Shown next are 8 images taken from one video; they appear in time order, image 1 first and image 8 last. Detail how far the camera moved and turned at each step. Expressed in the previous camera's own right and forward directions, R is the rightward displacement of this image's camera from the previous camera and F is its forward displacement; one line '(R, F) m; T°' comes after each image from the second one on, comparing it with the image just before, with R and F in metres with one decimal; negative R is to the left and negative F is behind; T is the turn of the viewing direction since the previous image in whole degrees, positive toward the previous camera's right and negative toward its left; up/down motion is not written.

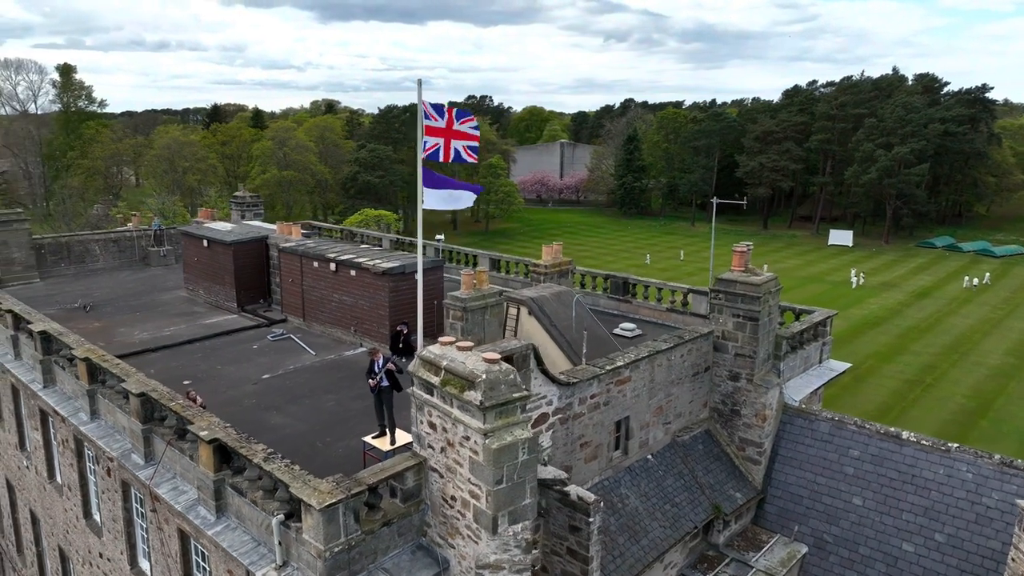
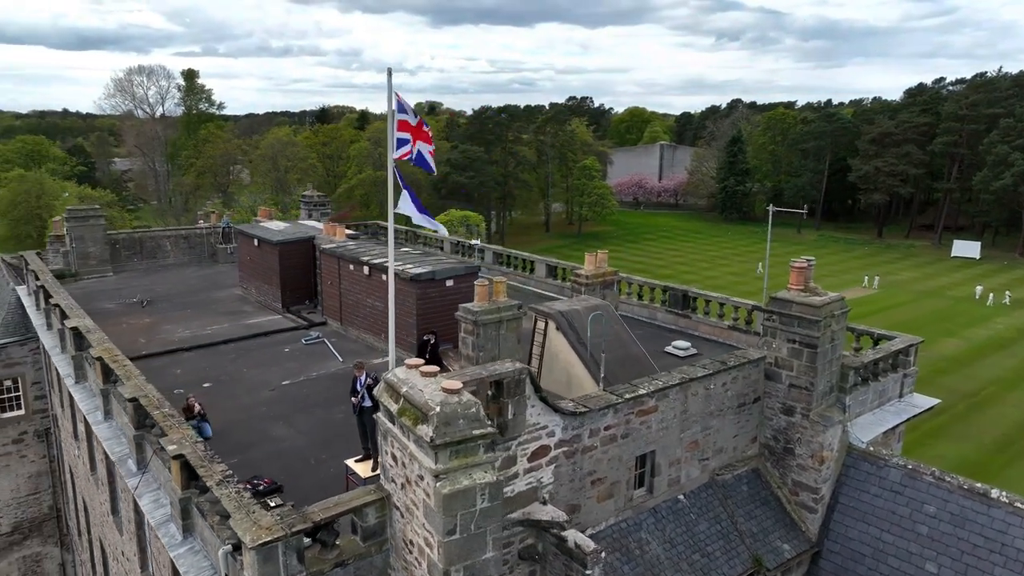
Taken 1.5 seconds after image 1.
(+1.2, +1.1) m; -8°
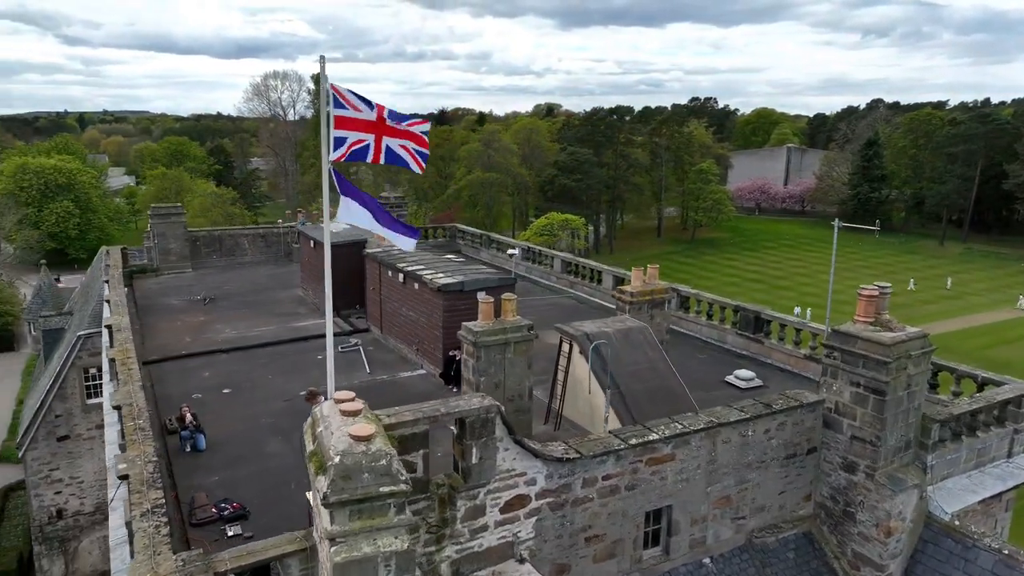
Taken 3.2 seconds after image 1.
(+1.4, +1.3) m; -9°
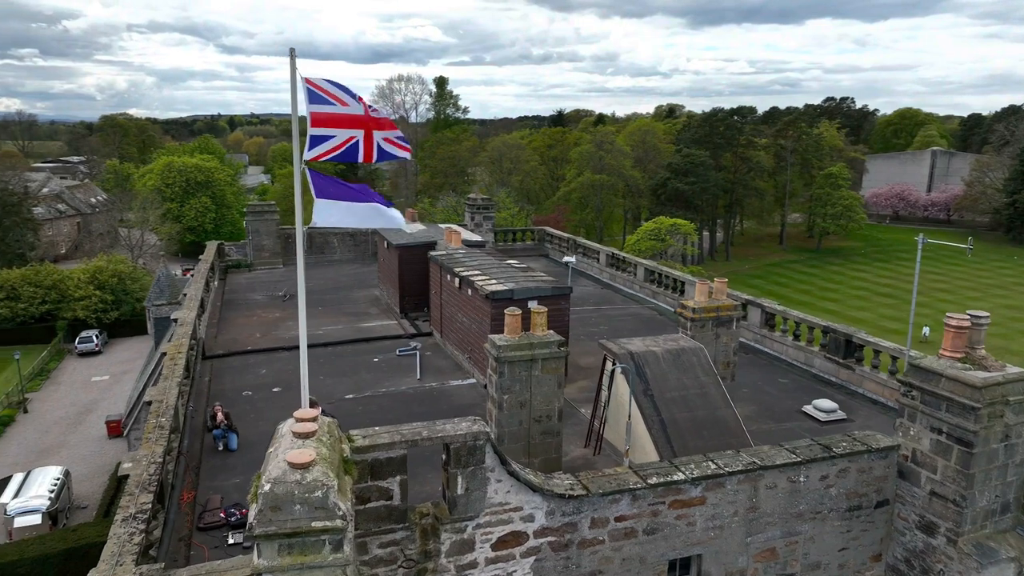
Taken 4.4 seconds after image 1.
(+1.1, +0.8) m; -9°
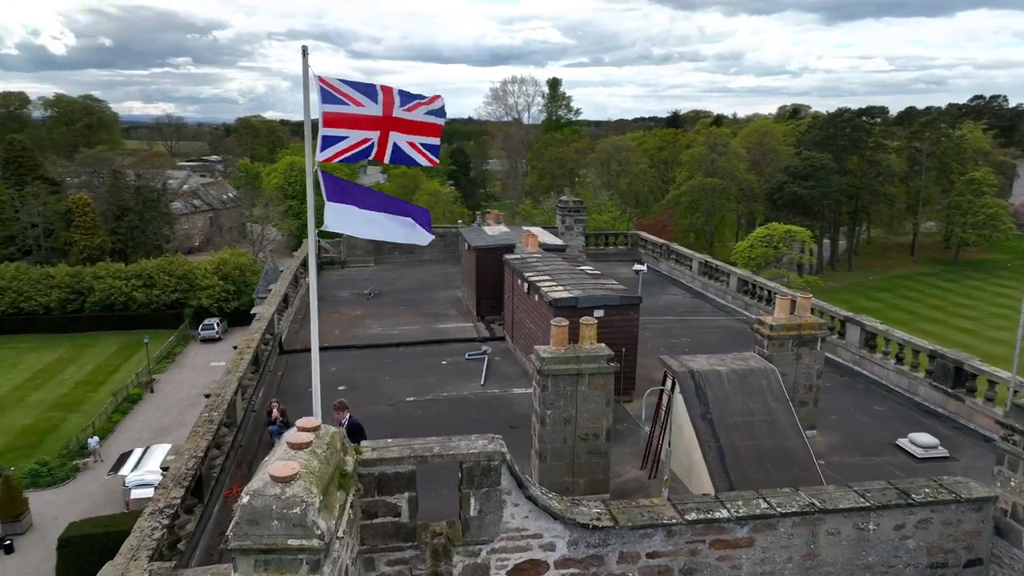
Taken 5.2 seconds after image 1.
(+0.7, +0.5) m; -9°
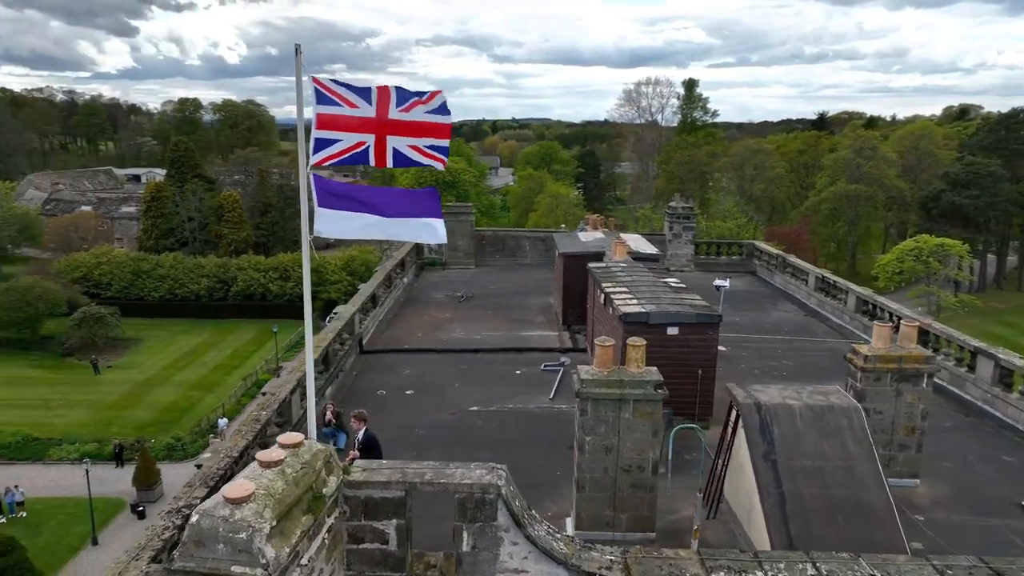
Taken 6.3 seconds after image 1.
(+0.9, +0.6) m; -10°
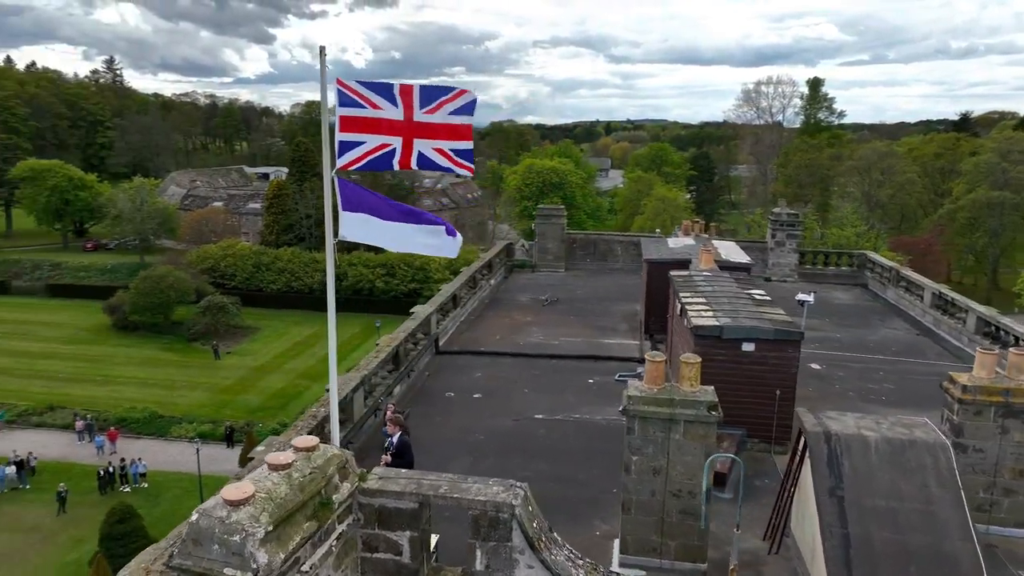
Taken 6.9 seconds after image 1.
(+0.6, +0.3) m; -9°
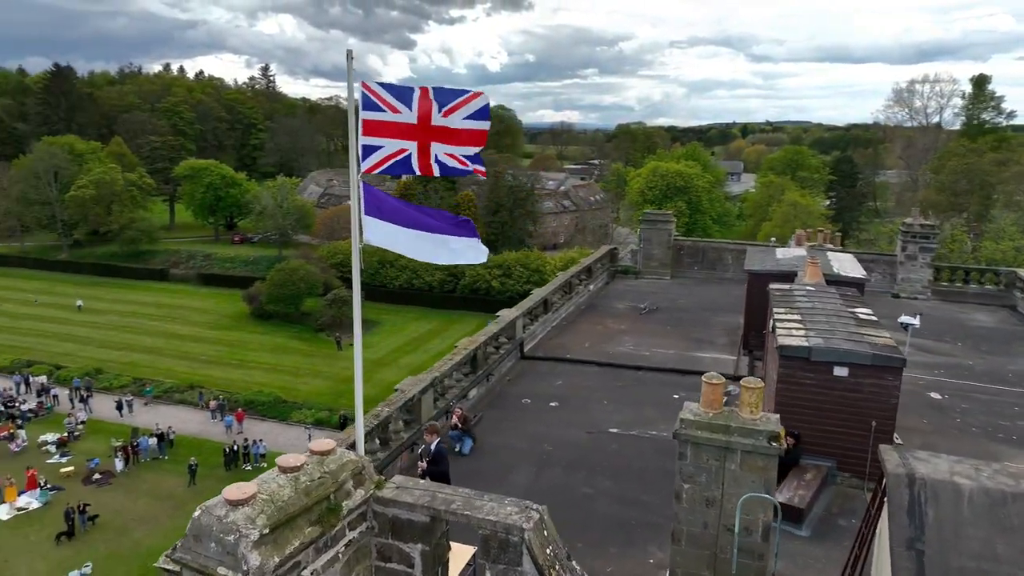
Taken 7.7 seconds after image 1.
(+0.7, +0.3) m; -10°
